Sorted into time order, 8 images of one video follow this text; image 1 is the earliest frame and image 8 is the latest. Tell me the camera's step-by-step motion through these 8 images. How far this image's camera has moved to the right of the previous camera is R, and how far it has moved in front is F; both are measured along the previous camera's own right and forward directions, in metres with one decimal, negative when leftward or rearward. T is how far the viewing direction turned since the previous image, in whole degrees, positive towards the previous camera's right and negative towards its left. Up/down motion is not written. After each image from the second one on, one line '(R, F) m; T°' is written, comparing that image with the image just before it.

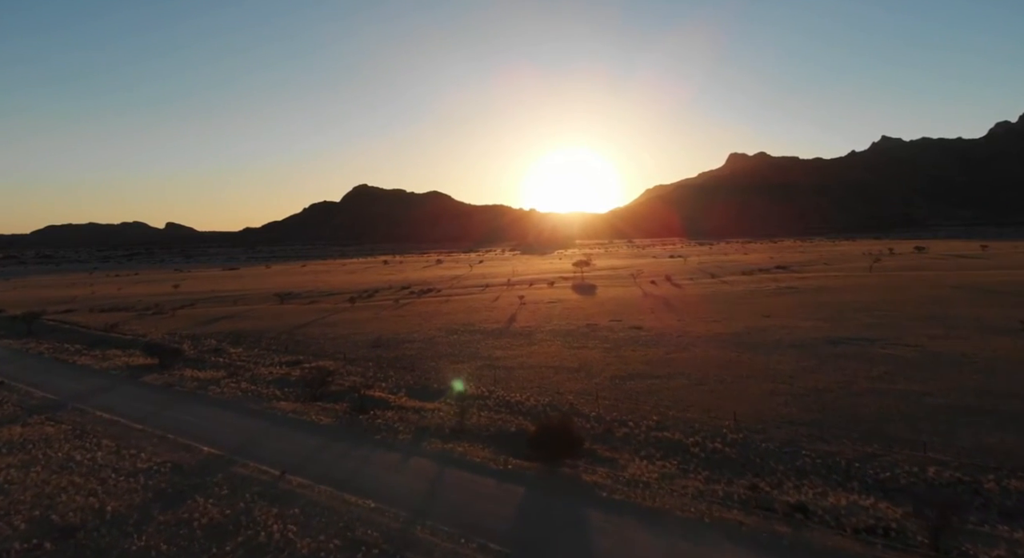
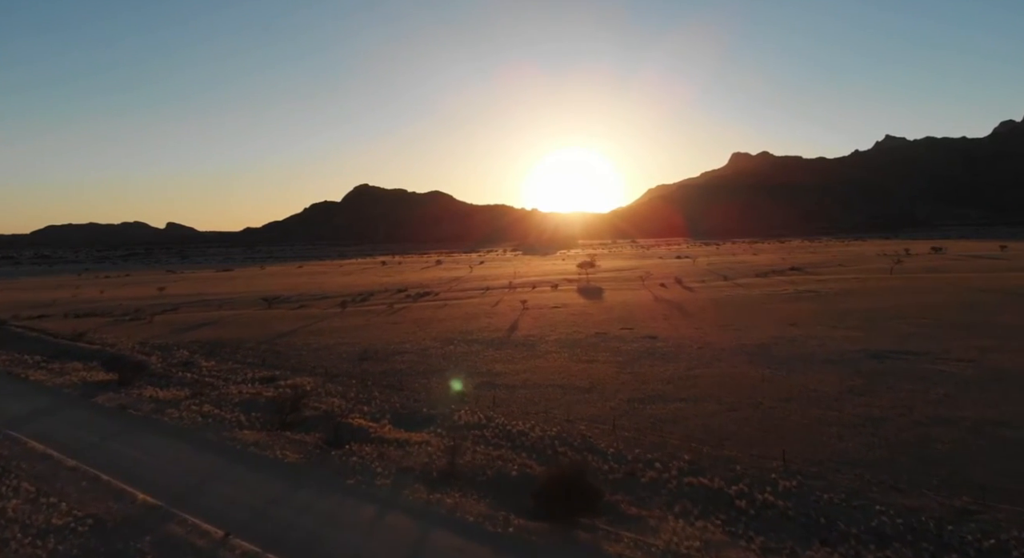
(0.0, +2.5) m; 0°
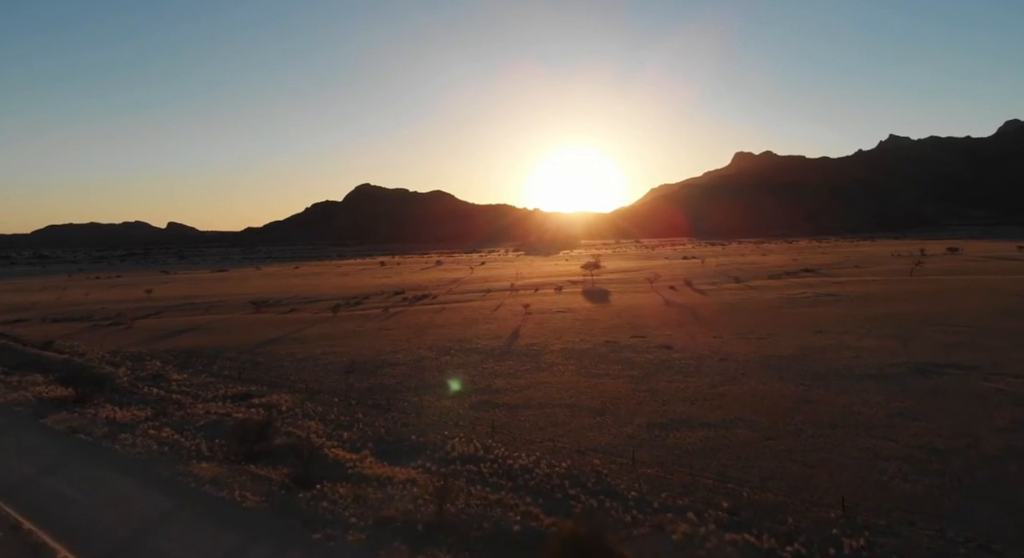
(0.0, +2.1) m; 0°
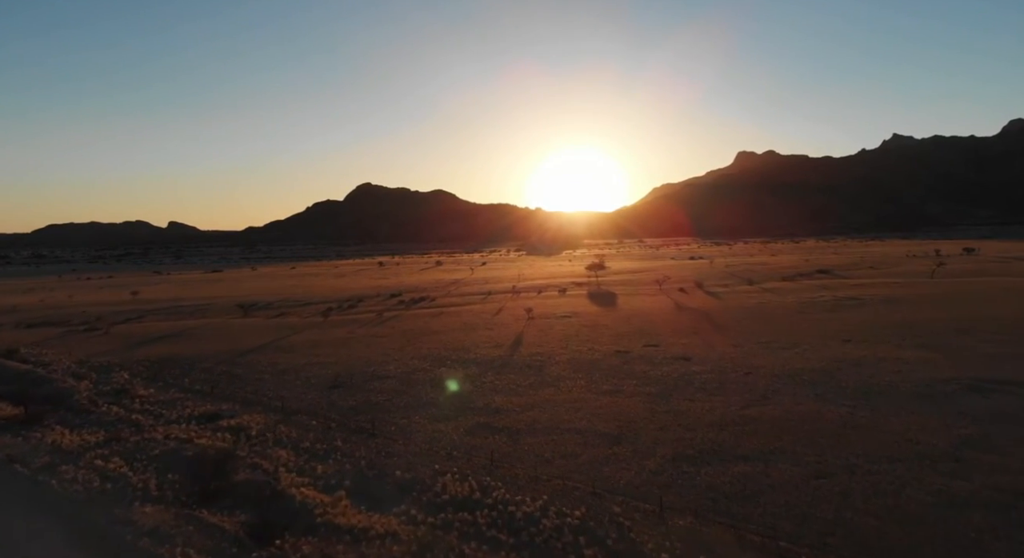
(0.0, +2.0) m; 0°
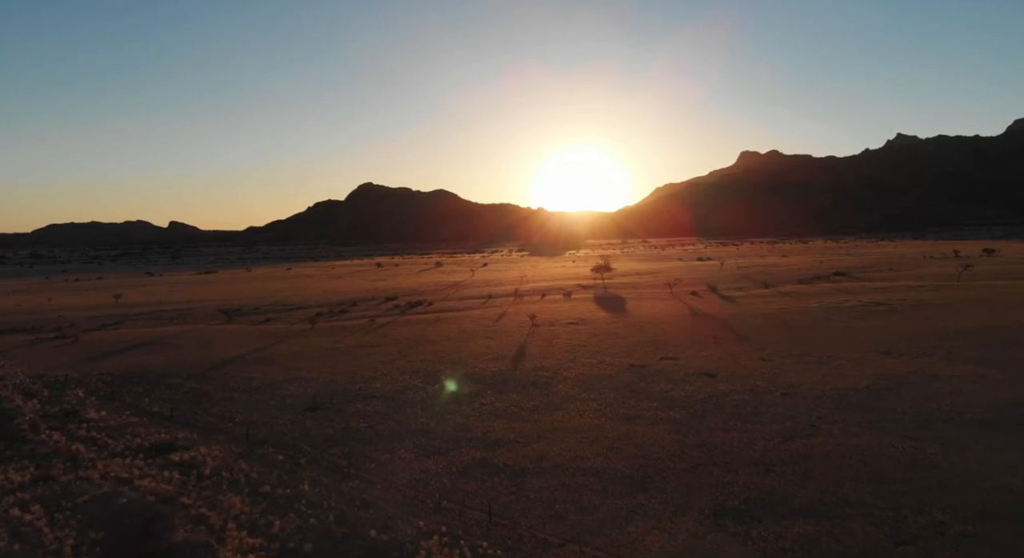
(0.0, +2.3) m; 0°
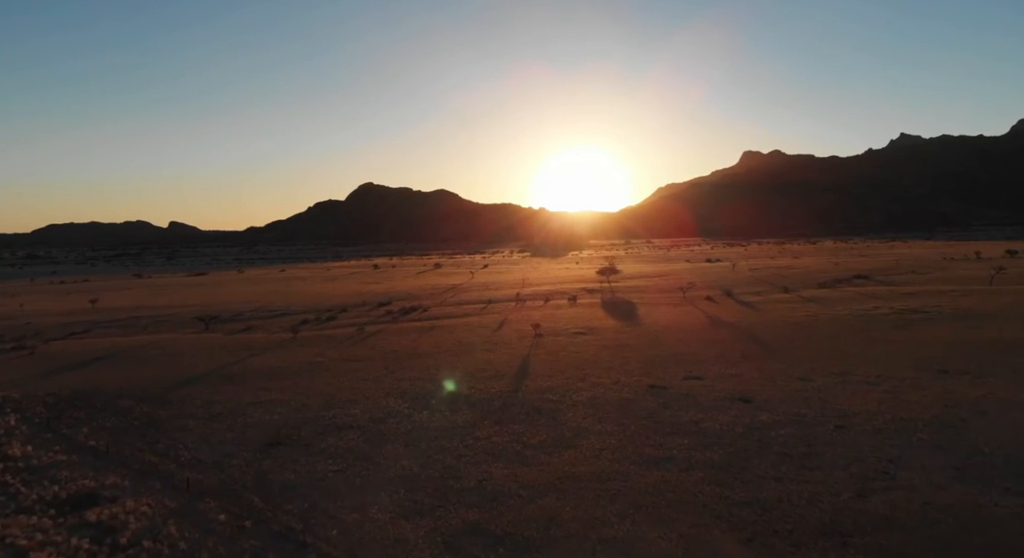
(0.0, +2.6) m; 0°
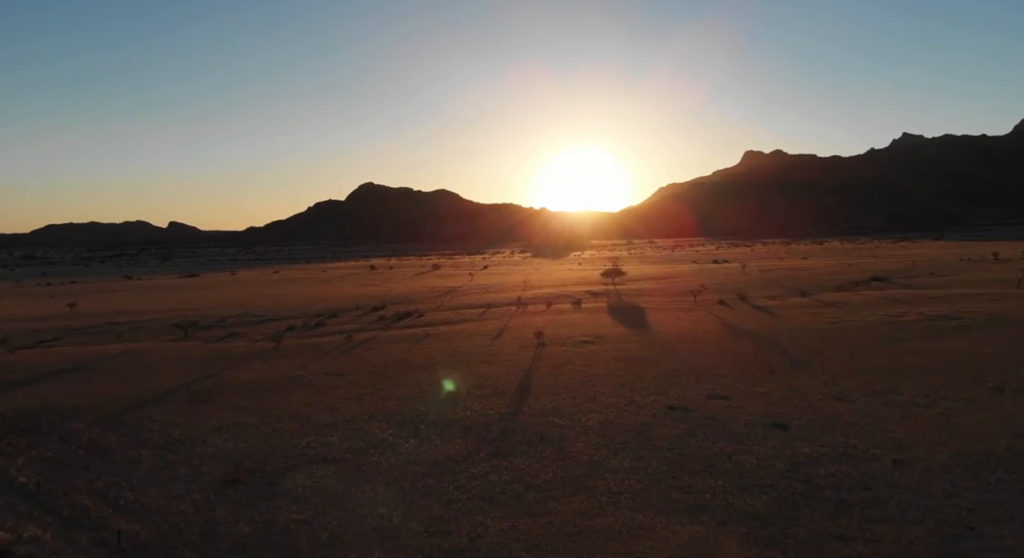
(0.0, +2.0) m; 0°
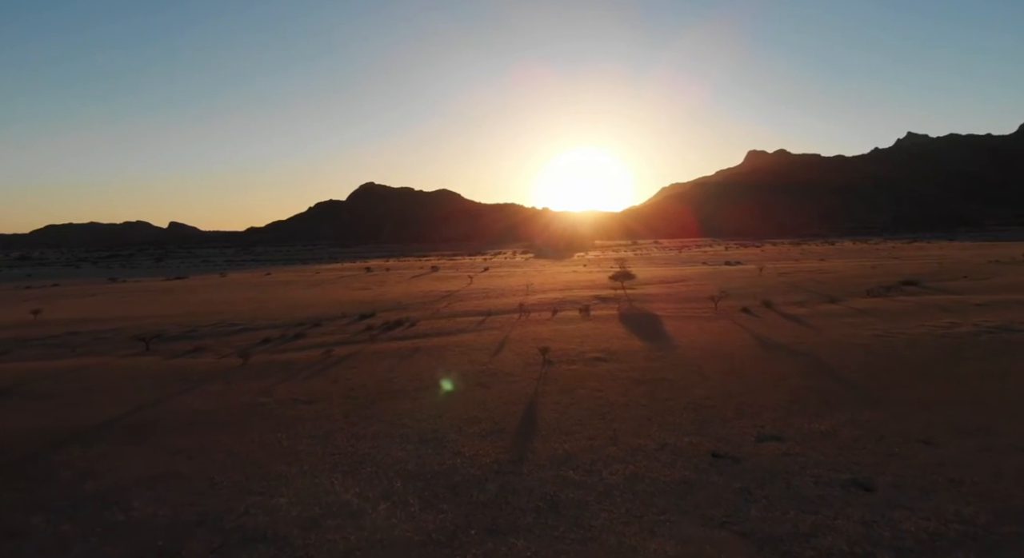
(0.0, +3.1) m; 0°
